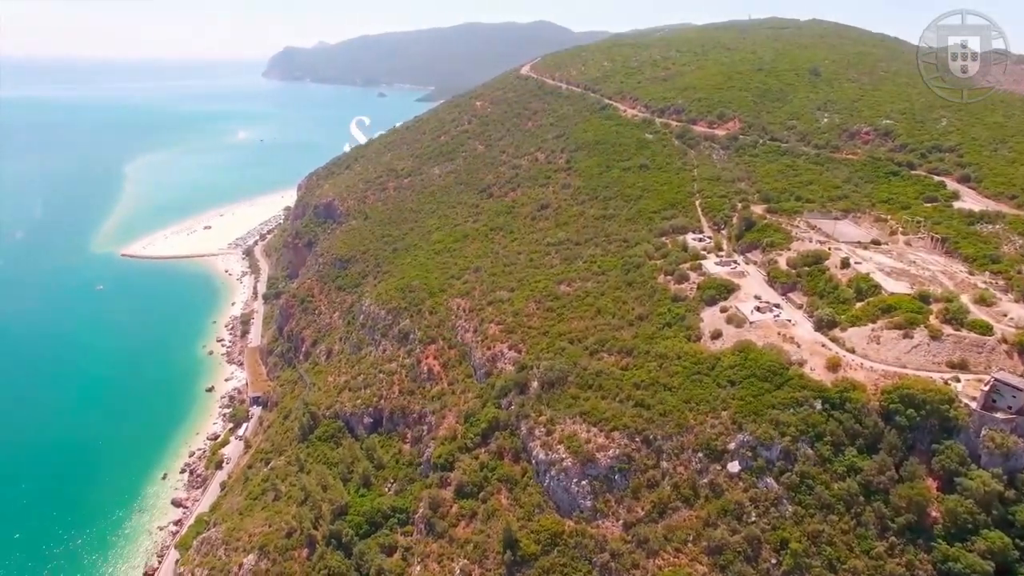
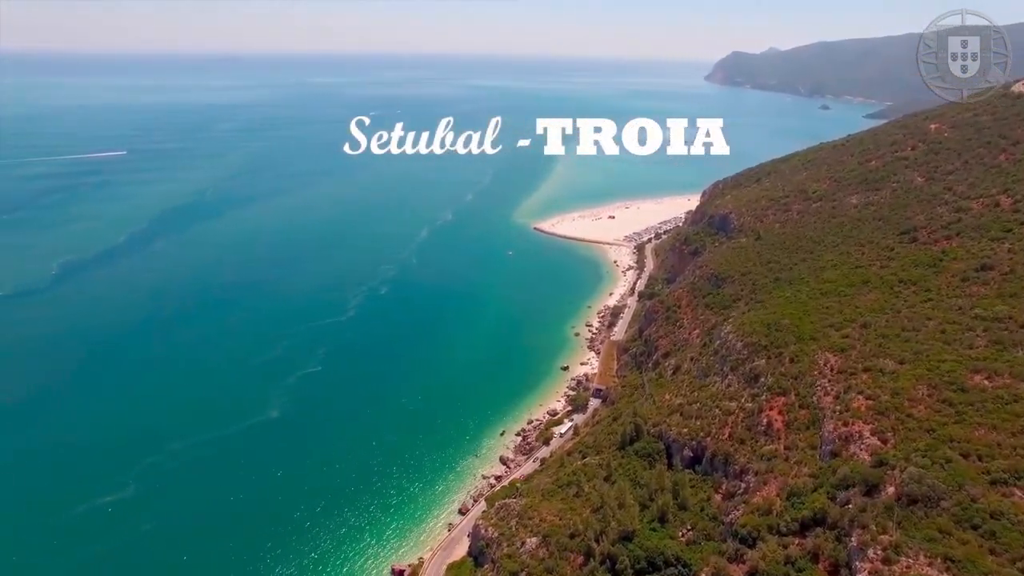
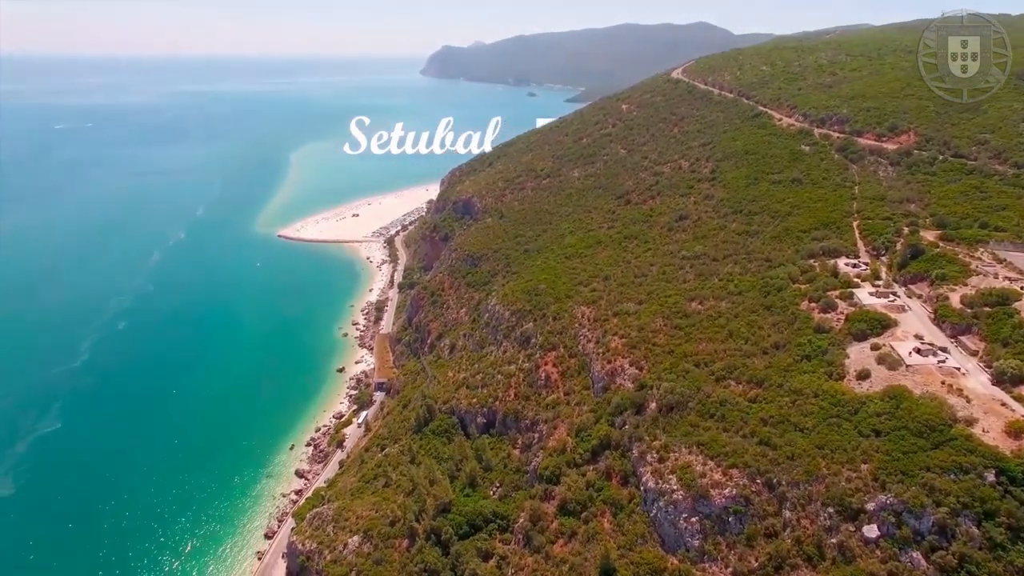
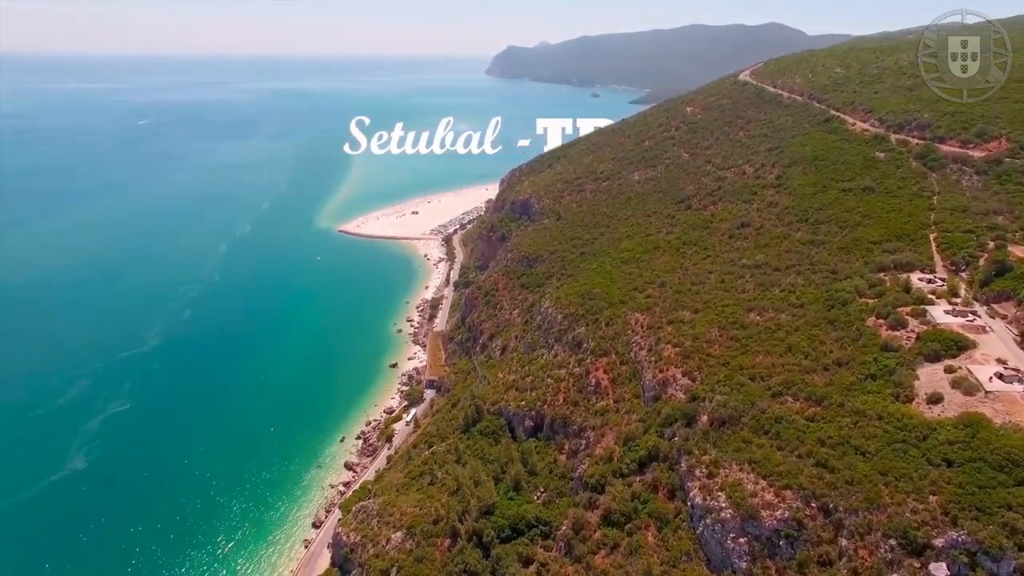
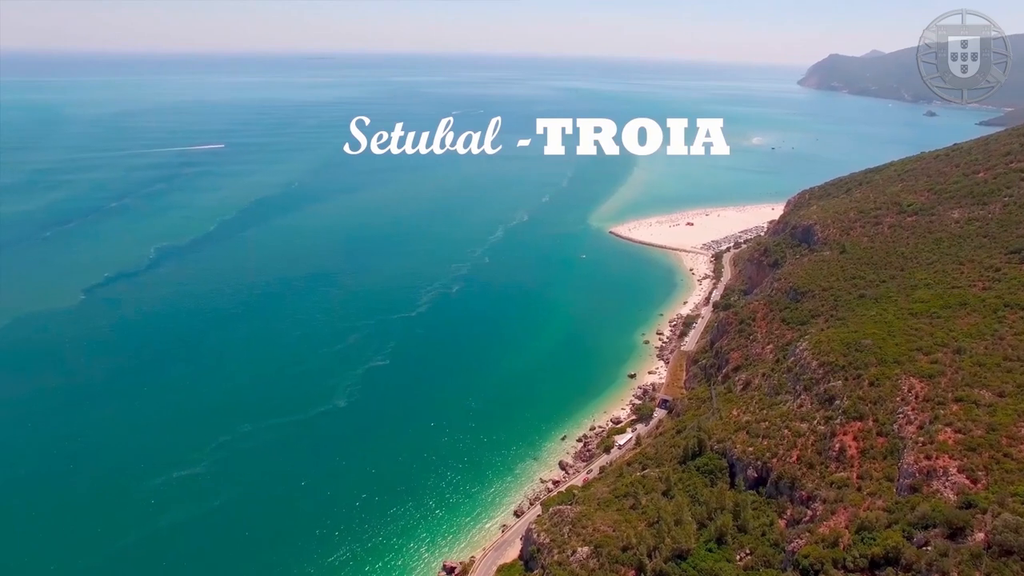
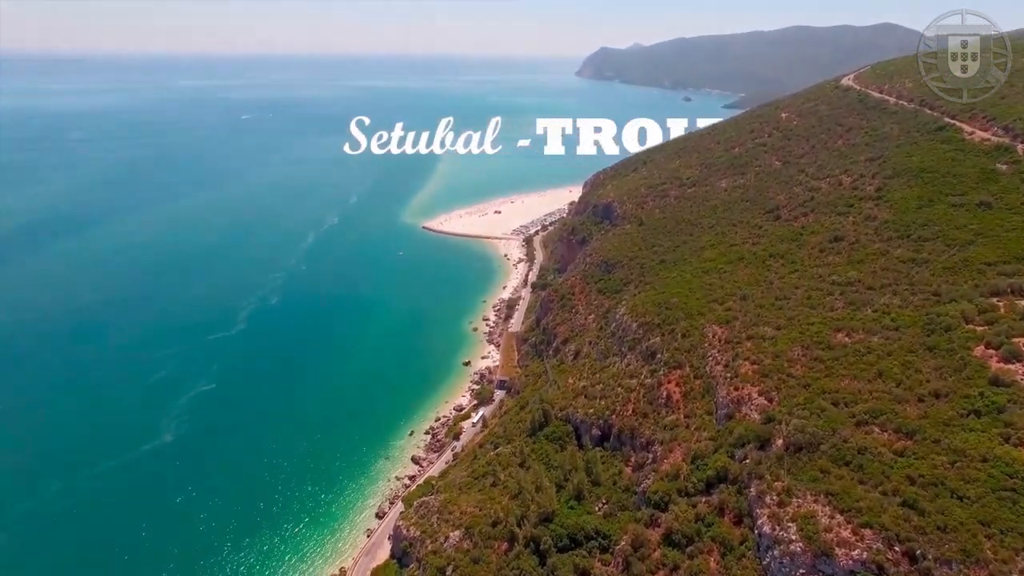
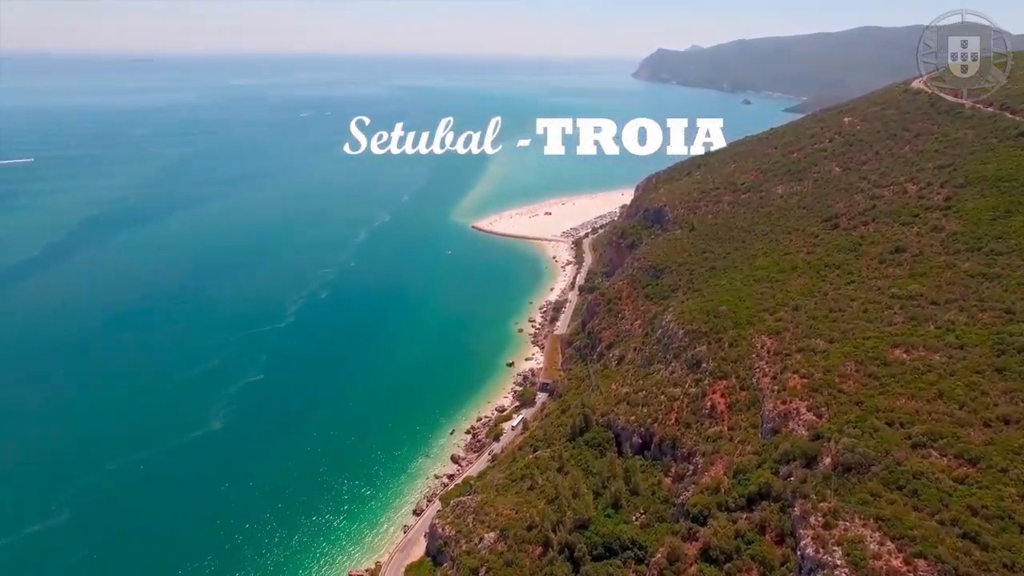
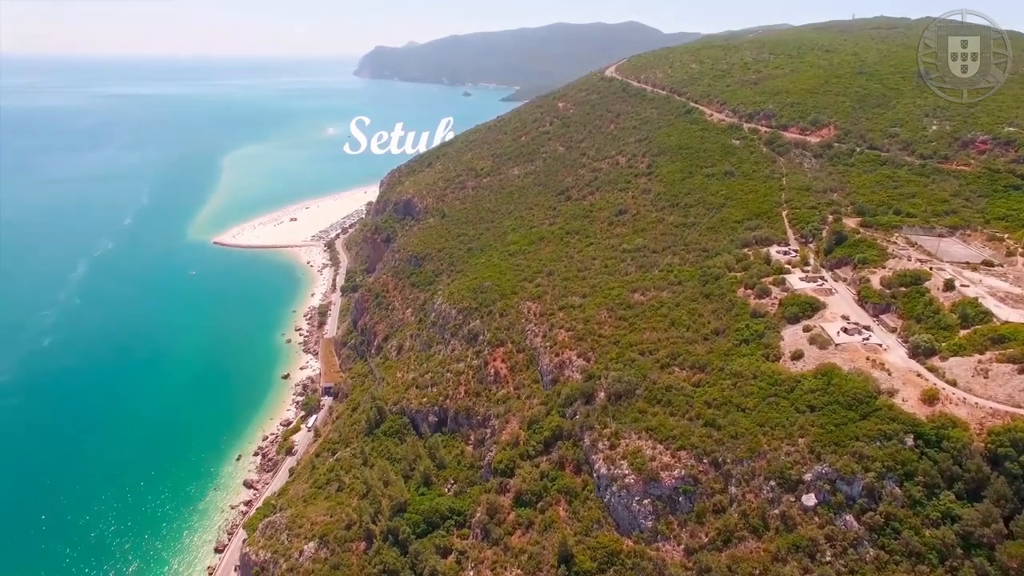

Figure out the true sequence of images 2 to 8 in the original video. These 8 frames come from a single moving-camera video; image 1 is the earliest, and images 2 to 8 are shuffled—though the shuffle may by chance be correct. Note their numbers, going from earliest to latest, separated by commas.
8, 3, 4, 6, 7, 2, 5
